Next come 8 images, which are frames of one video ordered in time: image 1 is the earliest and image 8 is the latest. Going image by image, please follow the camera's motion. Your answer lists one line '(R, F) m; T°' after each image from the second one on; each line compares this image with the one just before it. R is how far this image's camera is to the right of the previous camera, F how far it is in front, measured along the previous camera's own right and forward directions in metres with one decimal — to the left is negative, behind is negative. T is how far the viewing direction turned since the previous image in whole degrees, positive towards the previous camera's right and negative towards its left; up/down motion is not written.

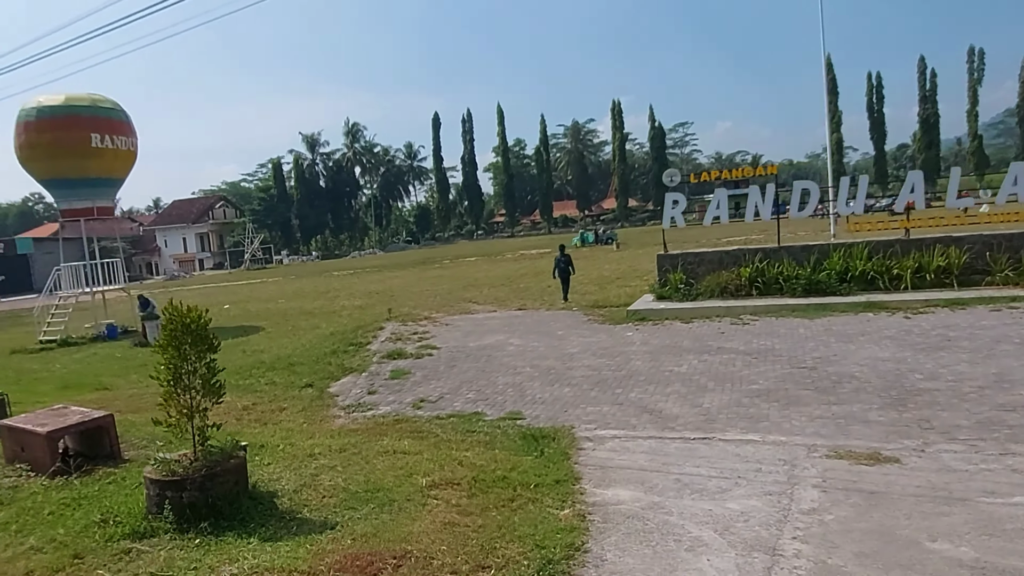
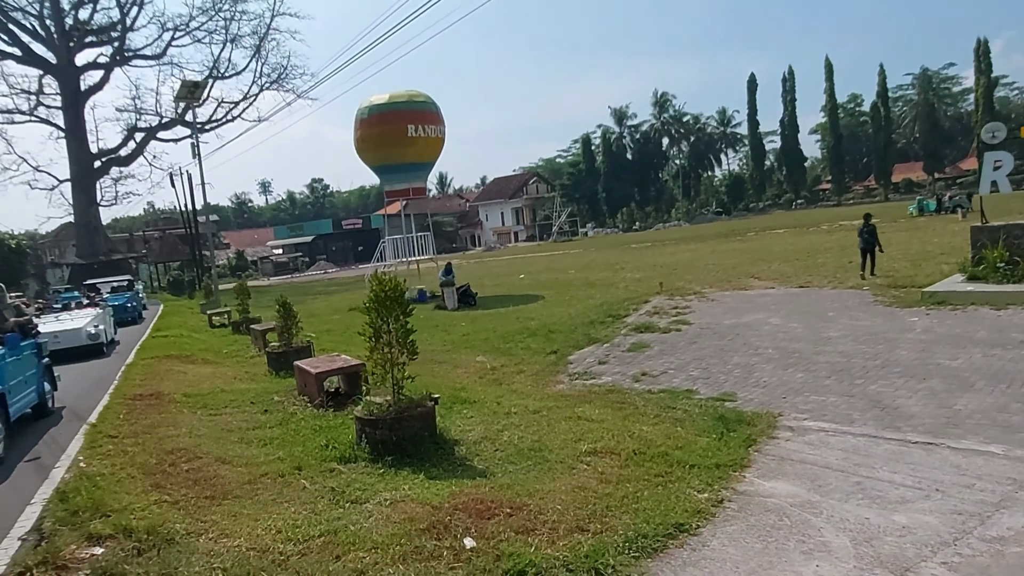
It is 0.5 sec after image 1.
(+1.3, +0.1) m; -24°
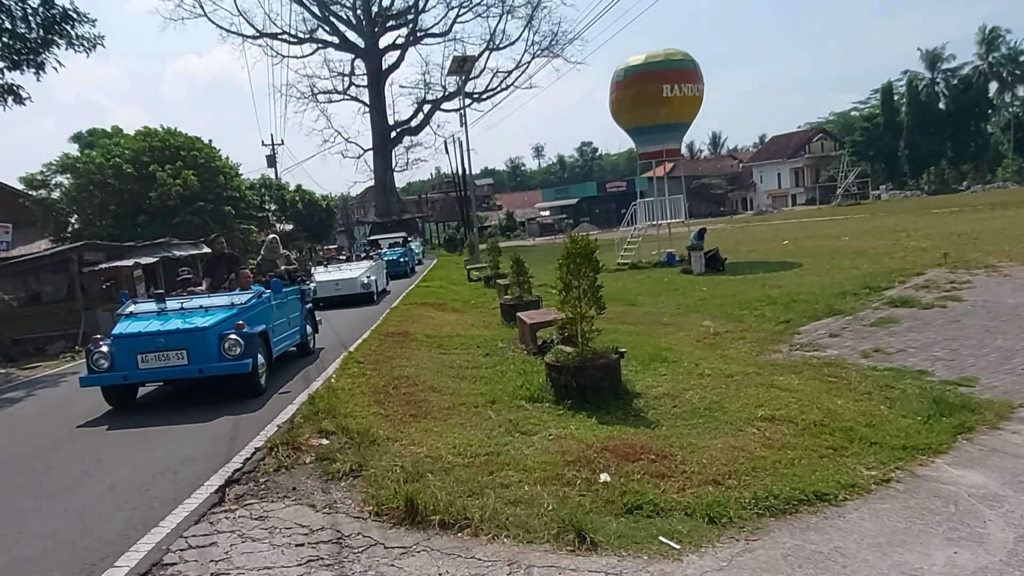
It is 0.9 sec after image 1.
(+0.9, -0.3) m; -21°
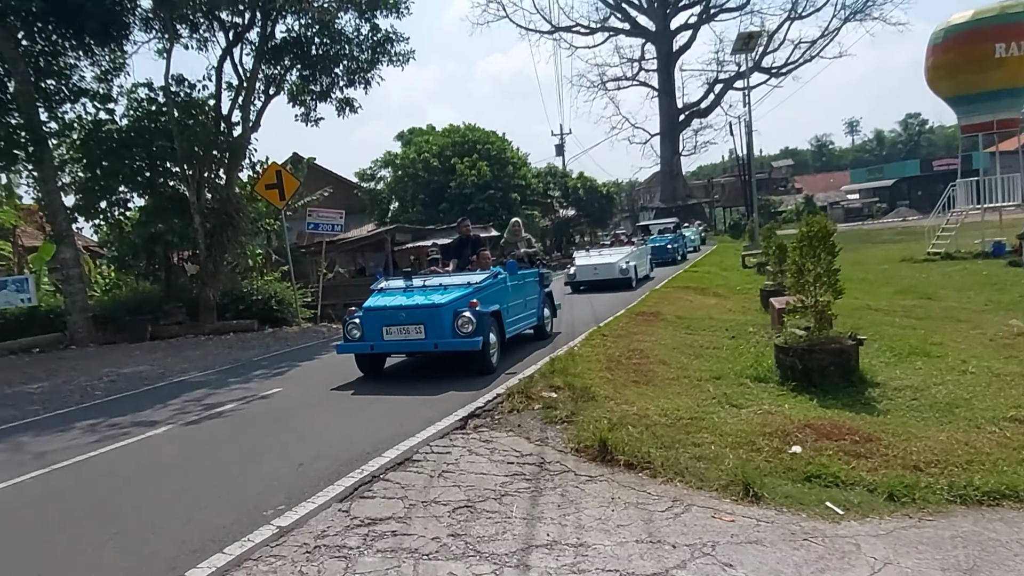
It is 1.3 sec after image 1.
(+0.7, -0.7) m; -23°
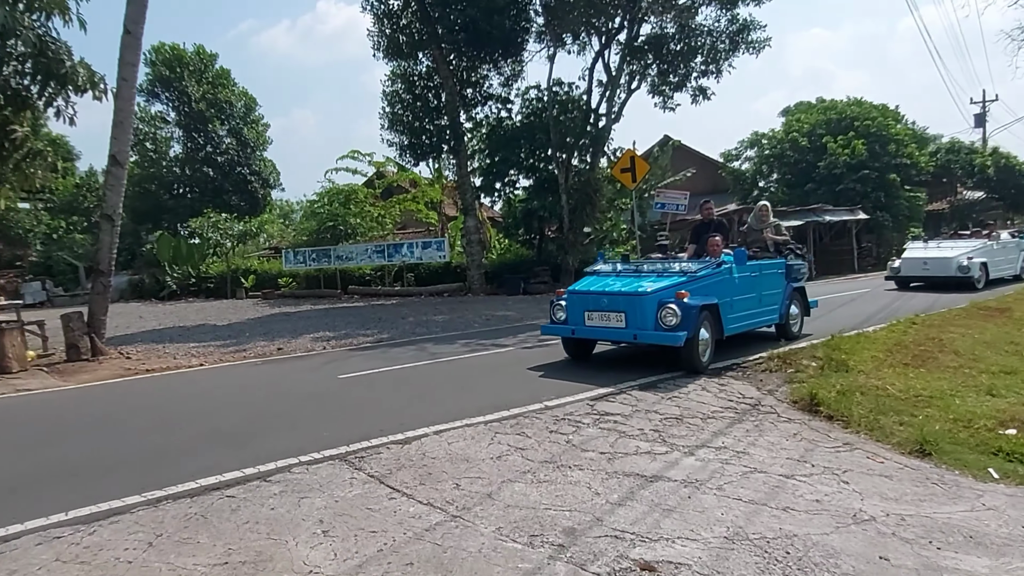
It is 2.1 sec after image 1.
(+1.4, -1.5) m; -30°
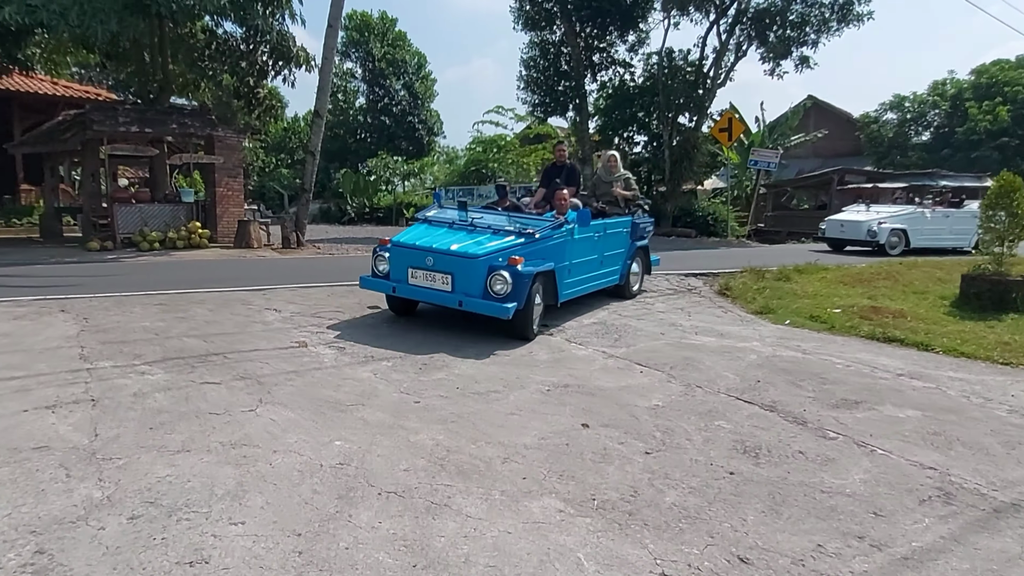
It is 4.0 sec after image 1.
(+2.0, -3.9) m; -13°
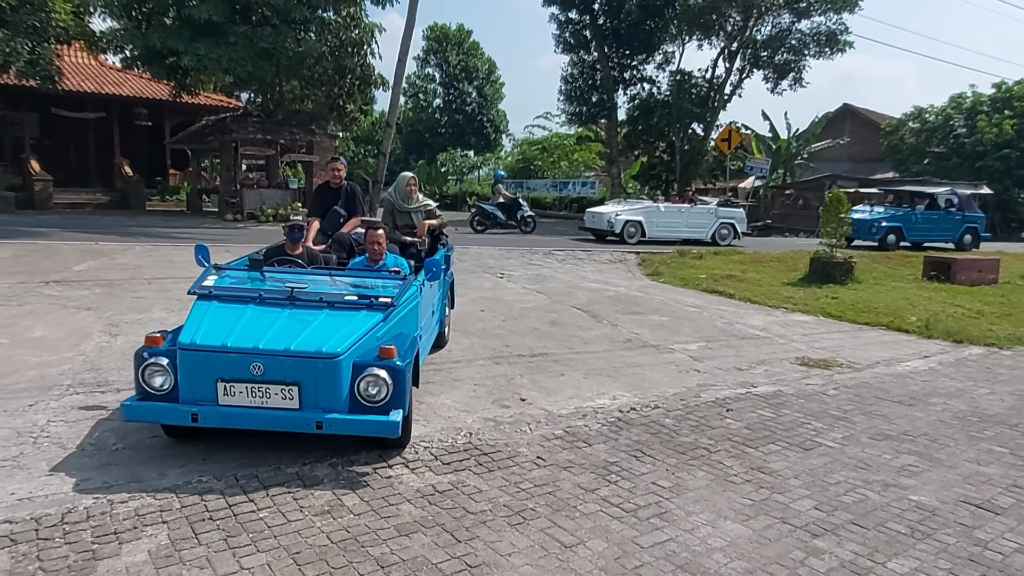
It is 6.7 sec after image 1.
(+2.0, -4.9) m; -6°
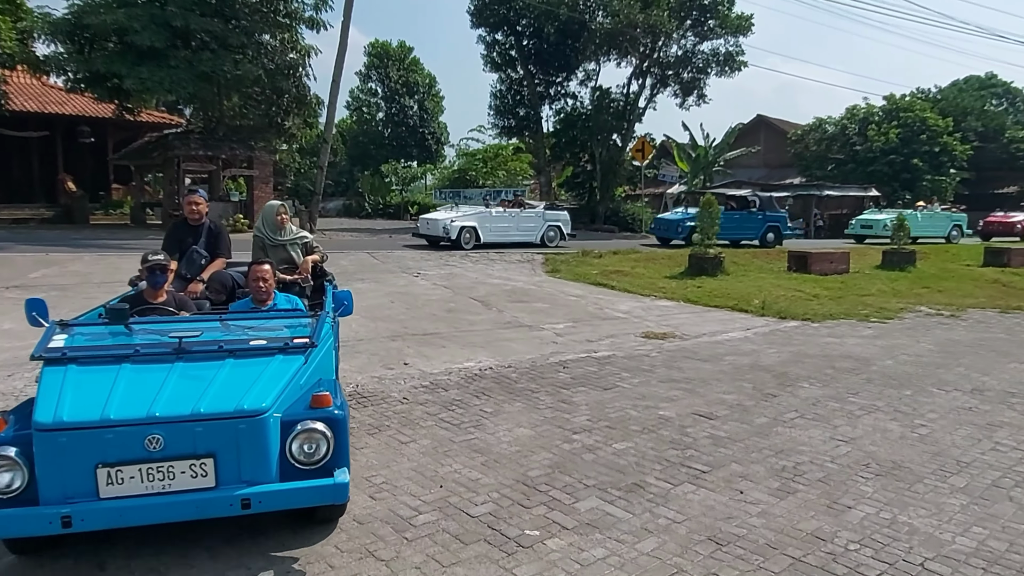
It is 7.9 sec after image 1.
(+0.8, -1.8) m; +4°
